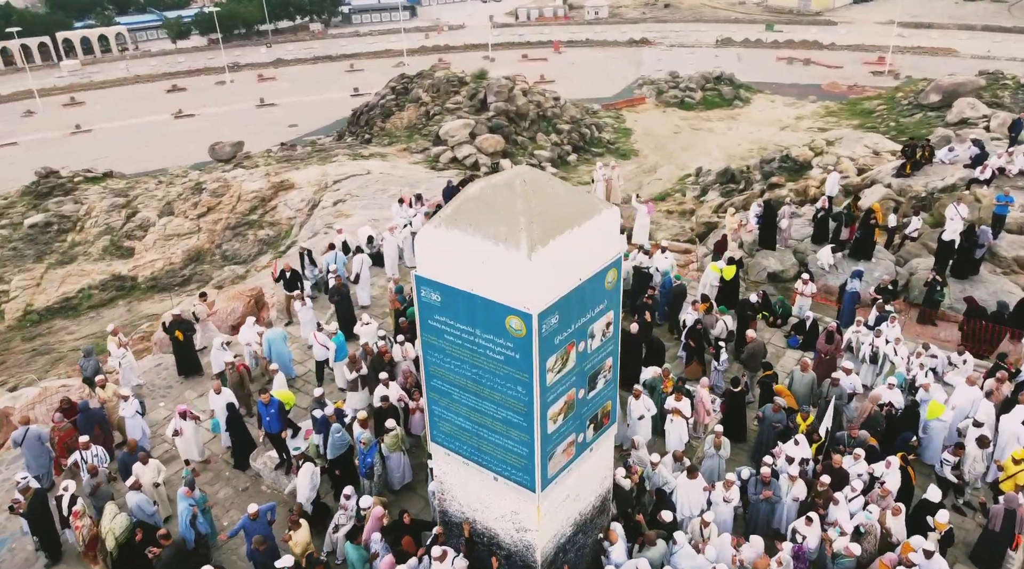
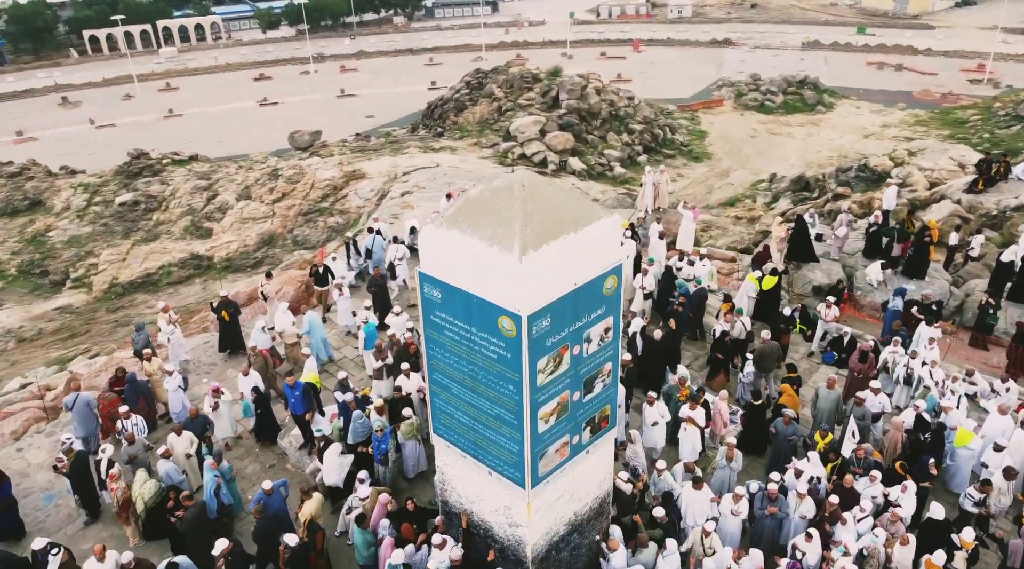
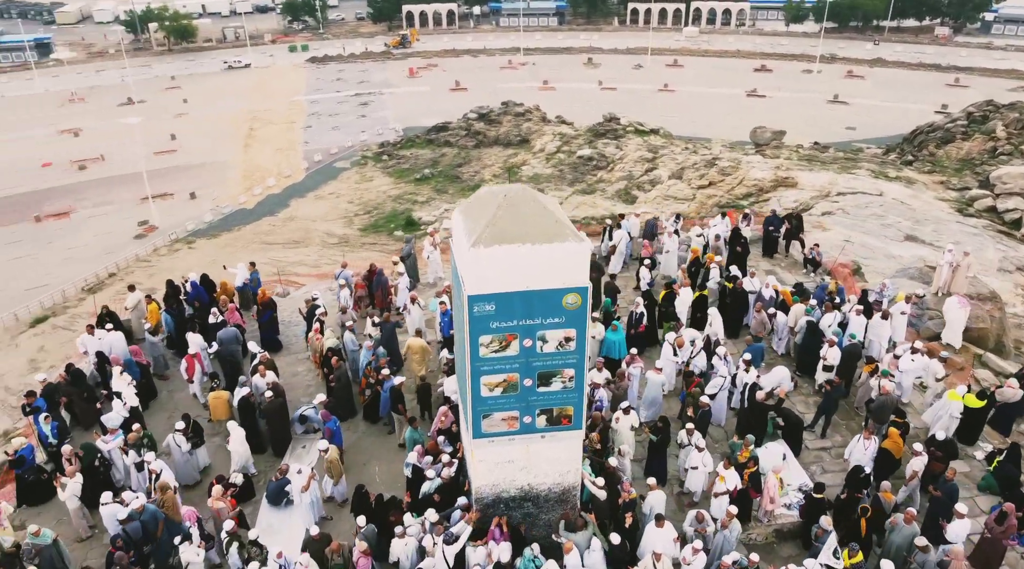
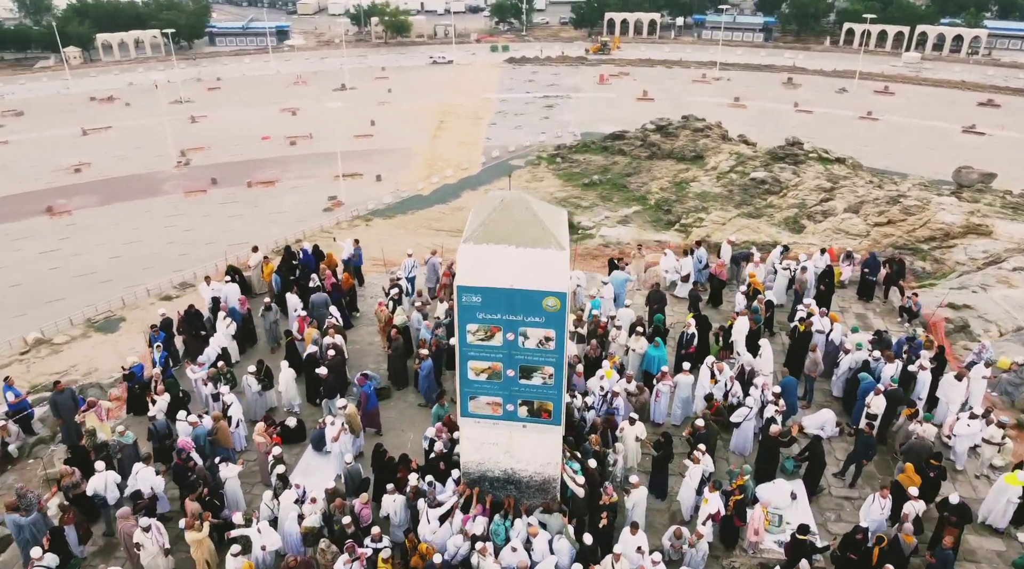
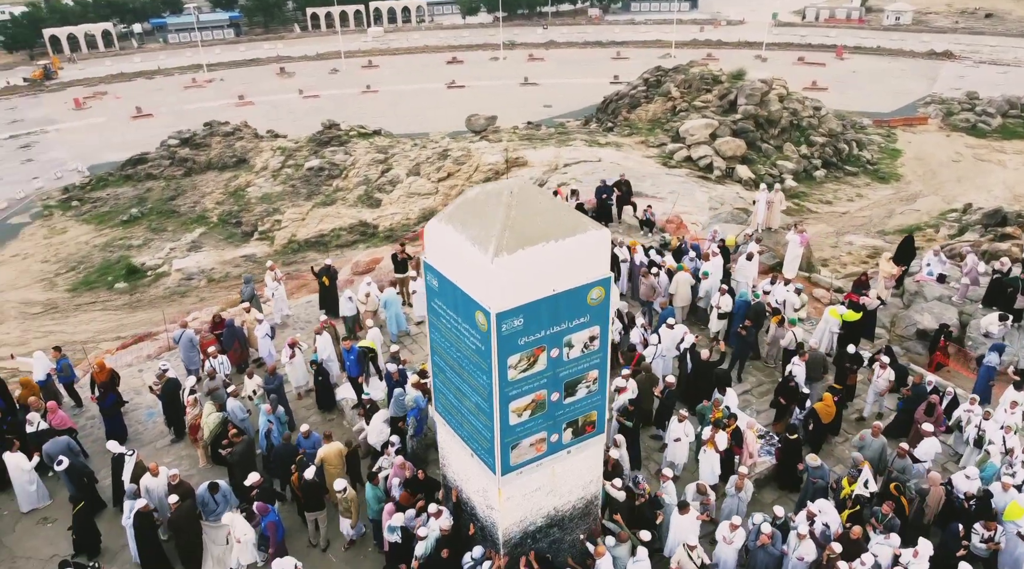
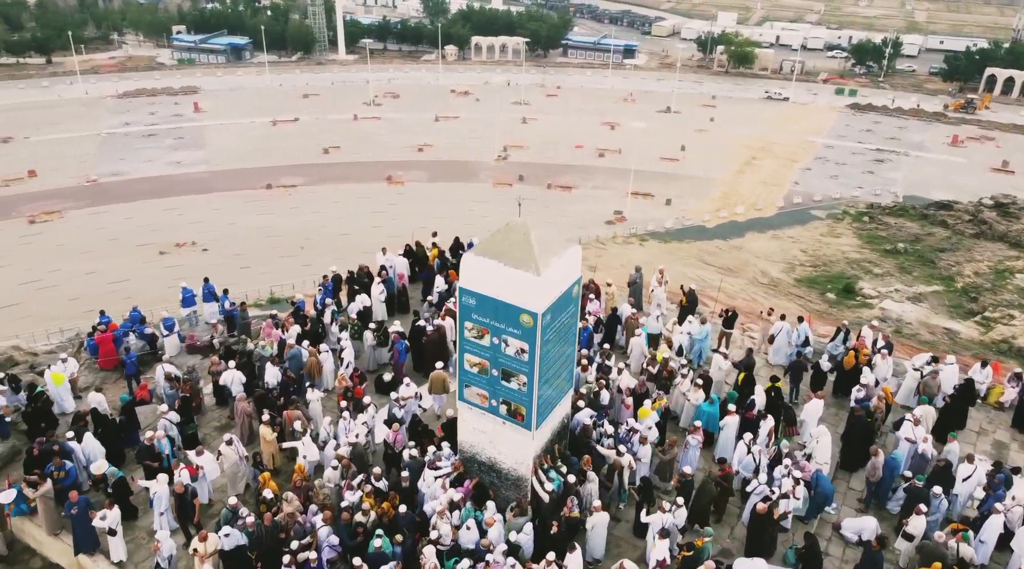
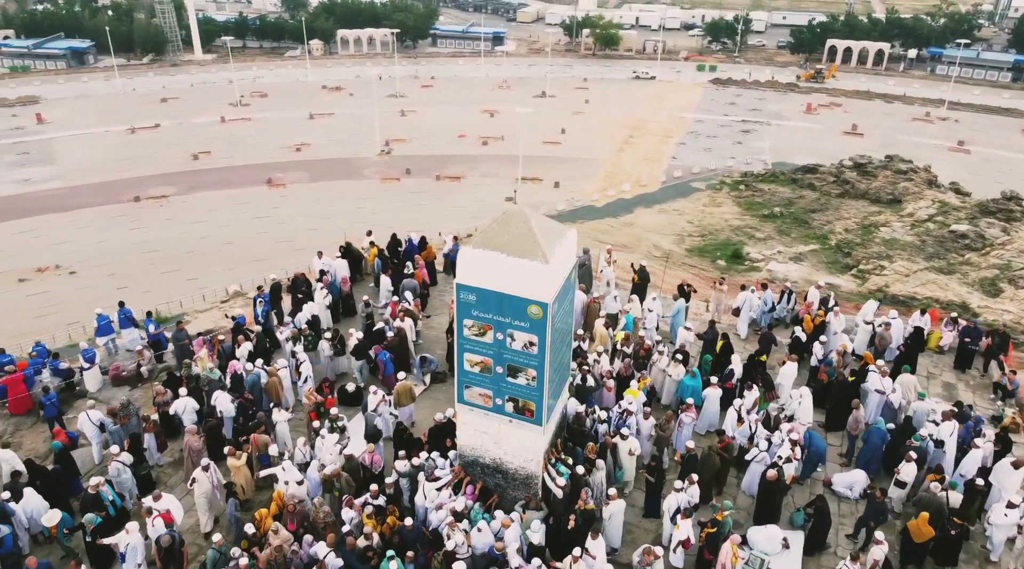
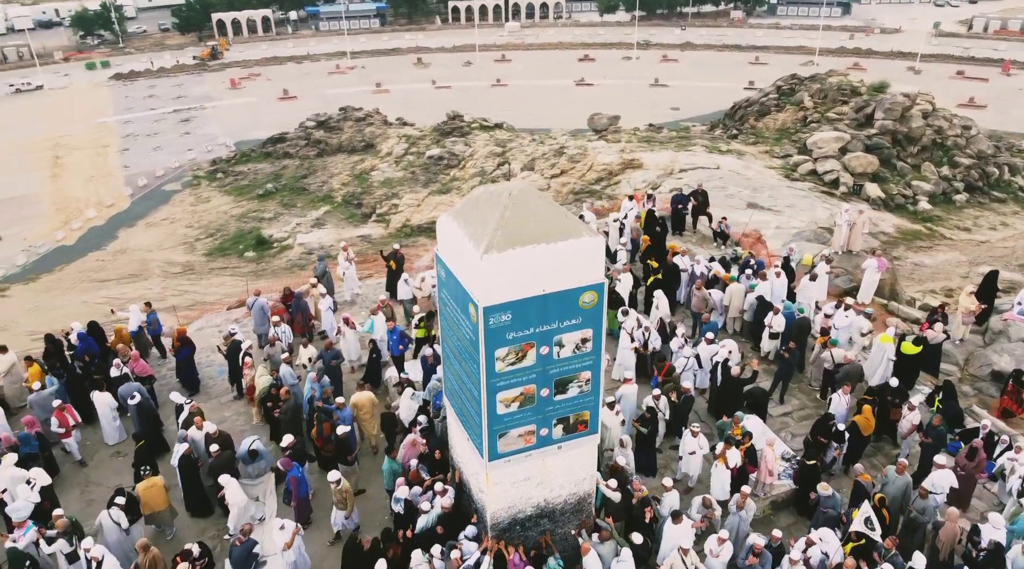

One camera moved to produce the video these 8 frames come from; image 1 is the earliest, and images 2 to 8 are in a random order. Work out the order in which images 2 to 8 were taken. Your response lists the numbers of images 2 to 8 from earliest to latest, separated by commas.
2, 5, 8, 3, 4, 7, 6
